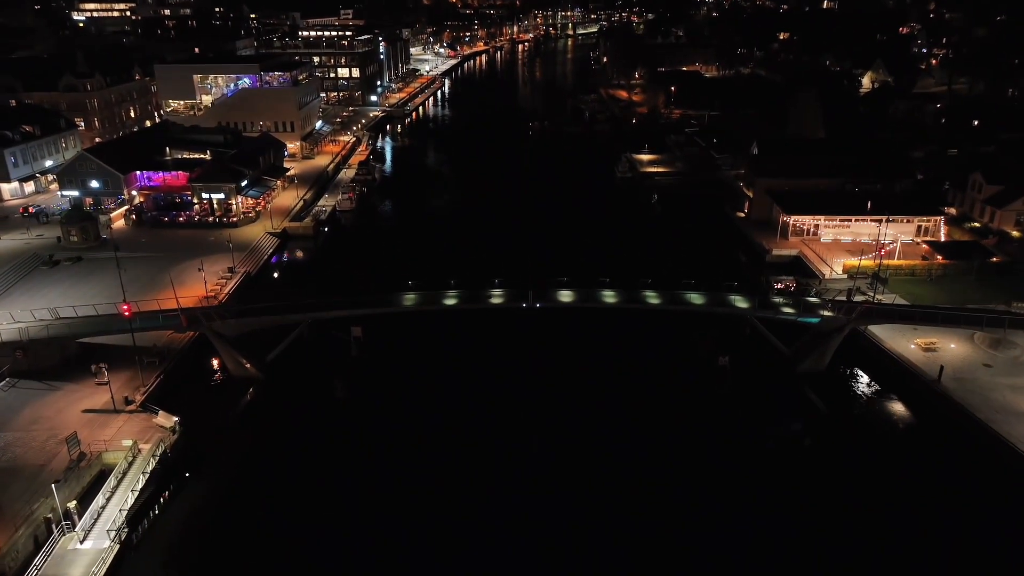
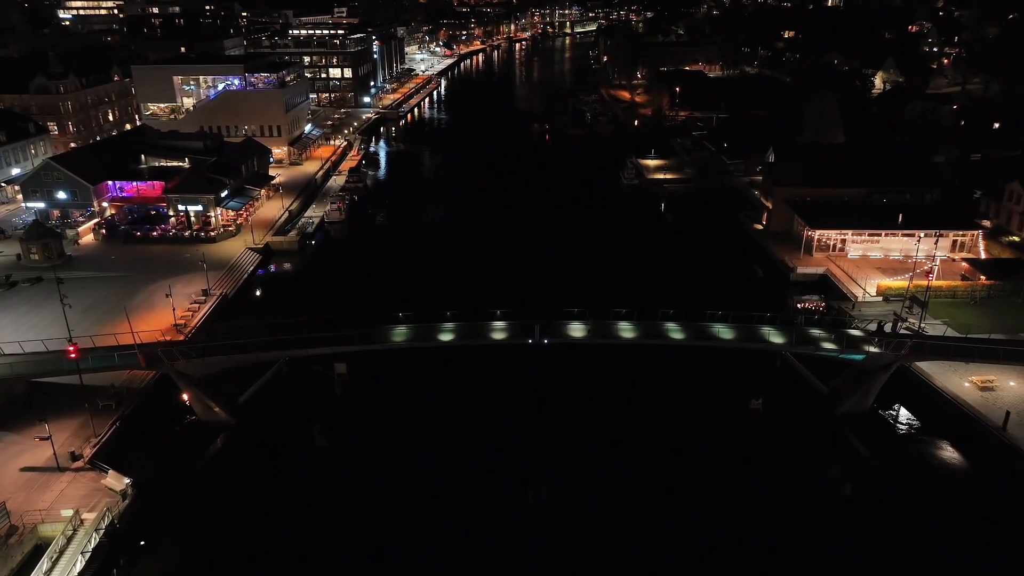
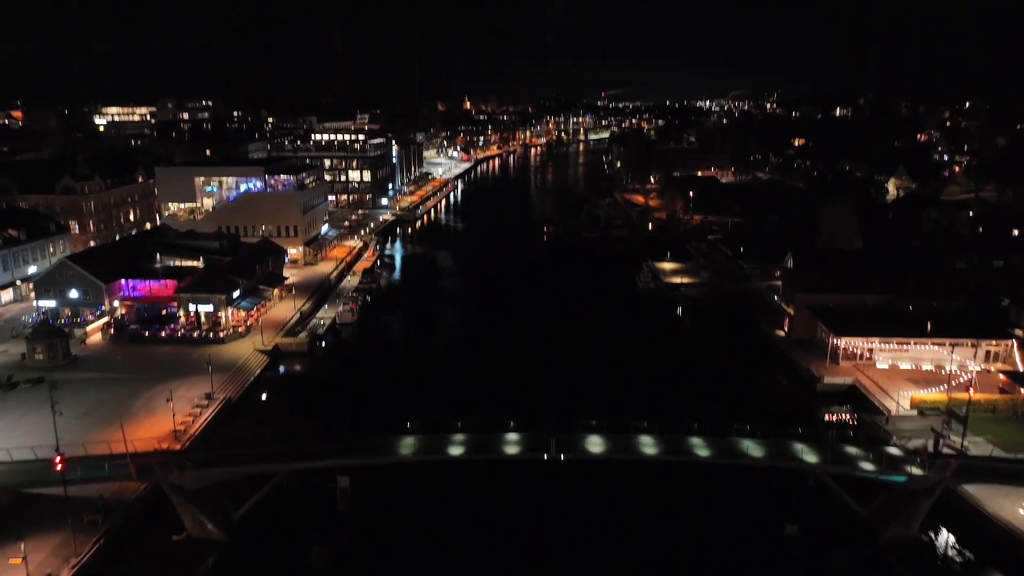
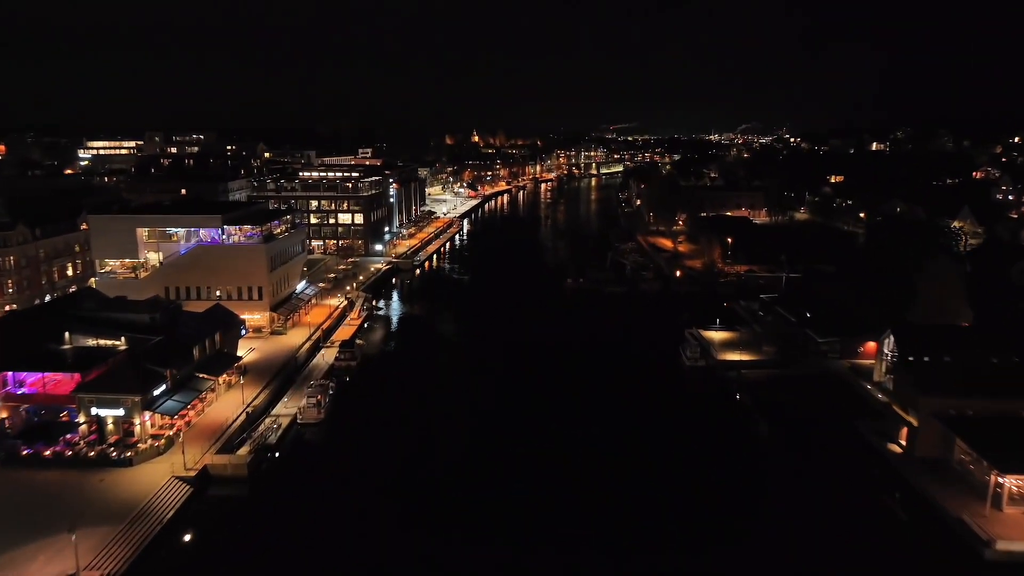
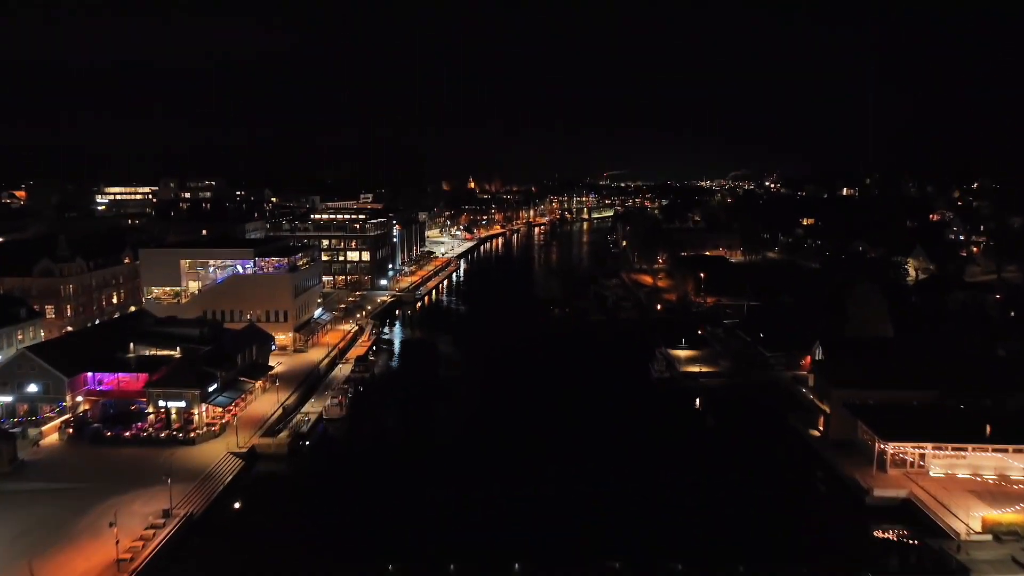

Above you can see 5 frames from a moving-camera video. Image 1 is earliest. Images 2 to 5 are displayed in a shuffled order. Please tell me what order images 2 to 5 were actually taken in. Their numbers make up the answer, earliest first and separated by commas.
2, 3, 5, 4
